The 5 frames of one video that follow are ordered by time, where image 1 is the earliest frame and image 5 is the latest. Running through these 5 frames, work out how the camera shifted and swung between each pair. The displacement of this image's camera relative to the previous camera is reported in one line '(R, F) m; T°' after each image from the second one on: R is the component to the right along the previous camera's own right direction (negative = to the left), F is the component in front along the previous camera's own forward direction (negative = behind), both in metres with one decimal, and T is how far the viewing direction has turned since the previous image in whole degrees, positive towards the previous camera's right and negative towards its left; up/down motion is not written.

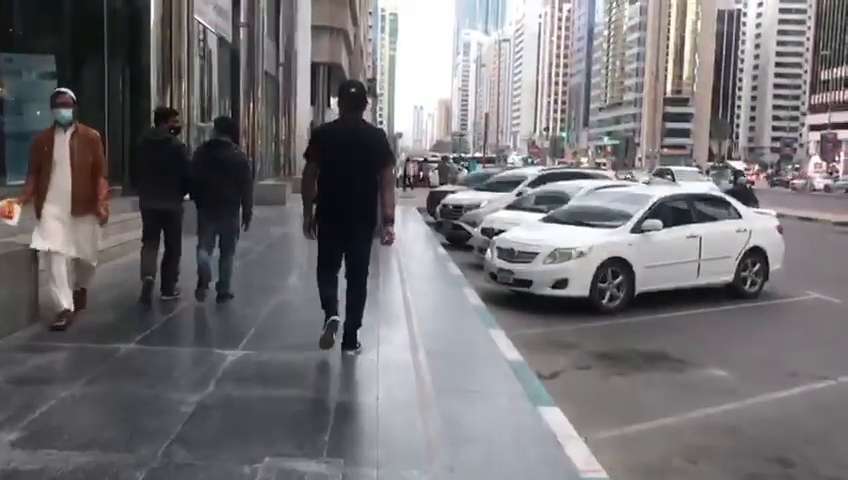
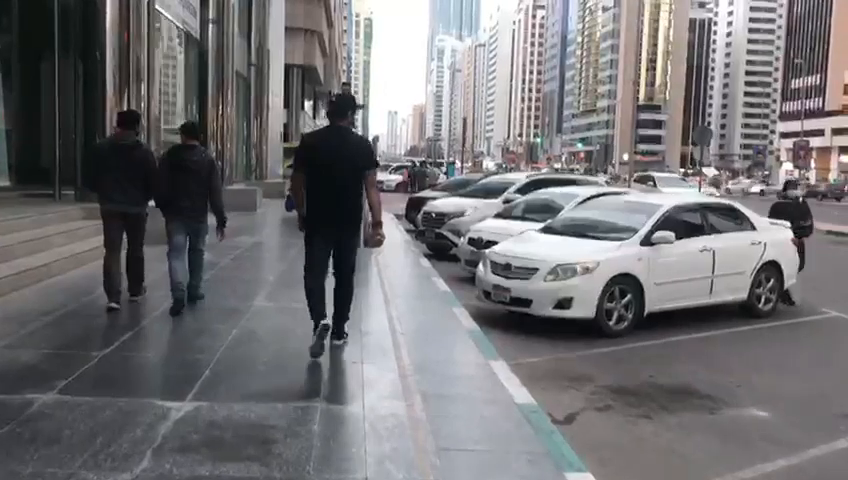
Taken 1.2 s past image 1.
(-0.2, +1.2) m; +2°
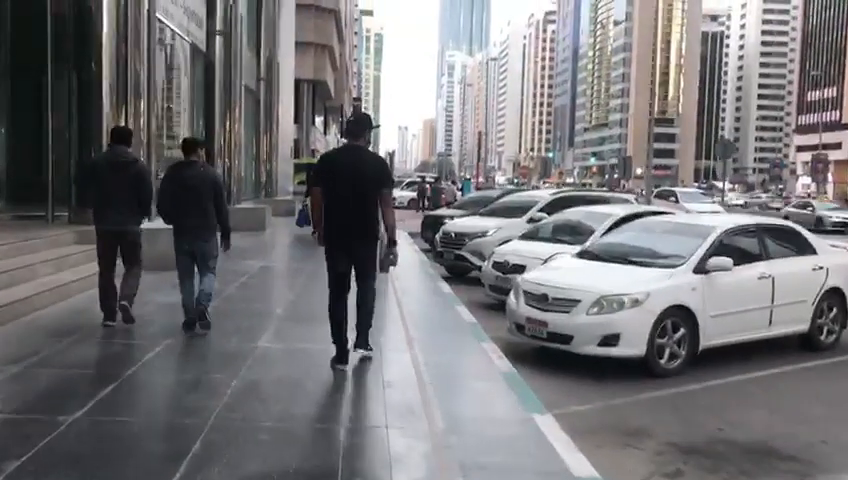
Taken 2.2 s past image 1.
(-0.2, +1.1) m; -1°
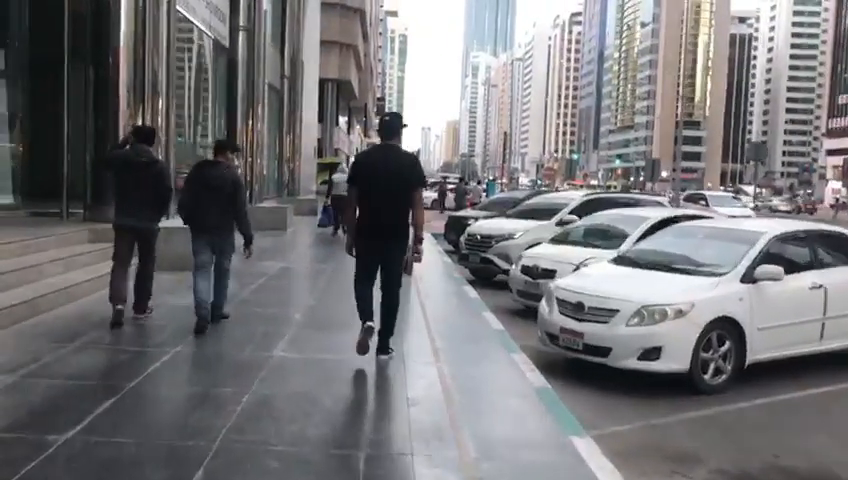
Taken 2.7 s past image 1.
(-0.1, +0.5) m; -2°
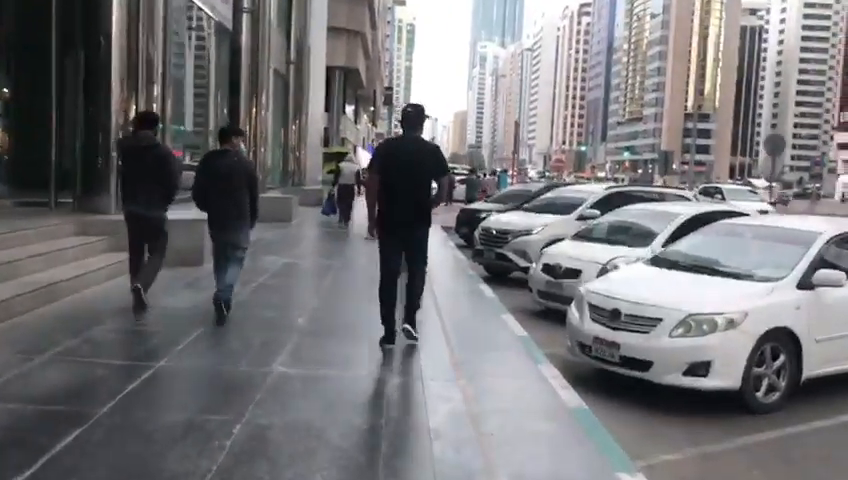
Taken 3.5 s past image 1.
(-0.1, +0.9) m; 0°
